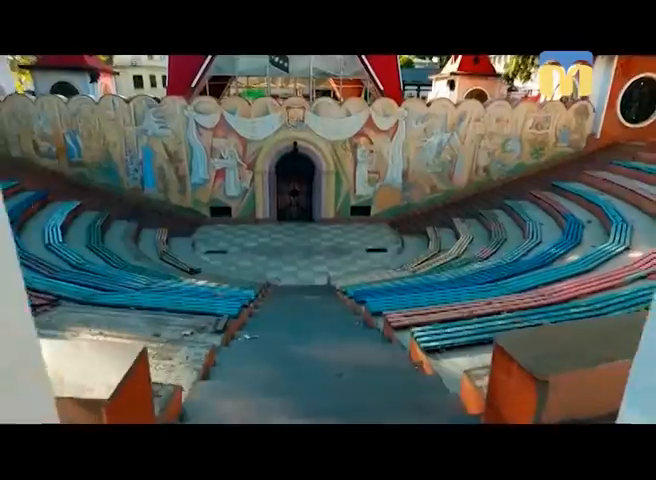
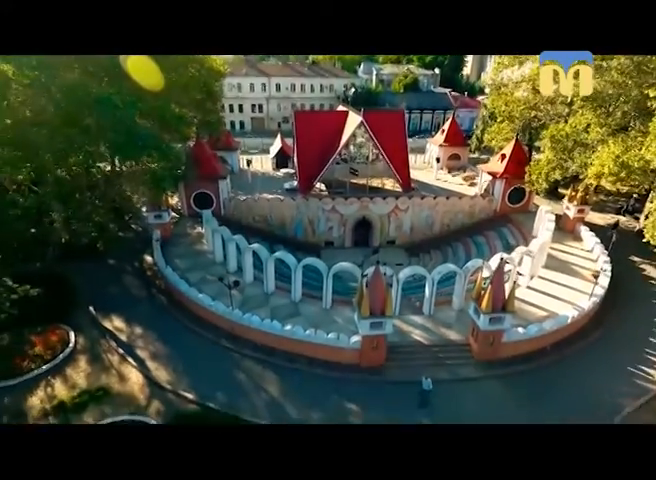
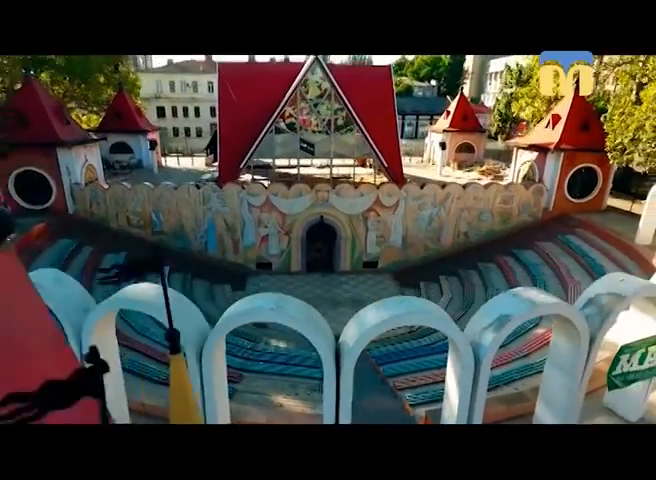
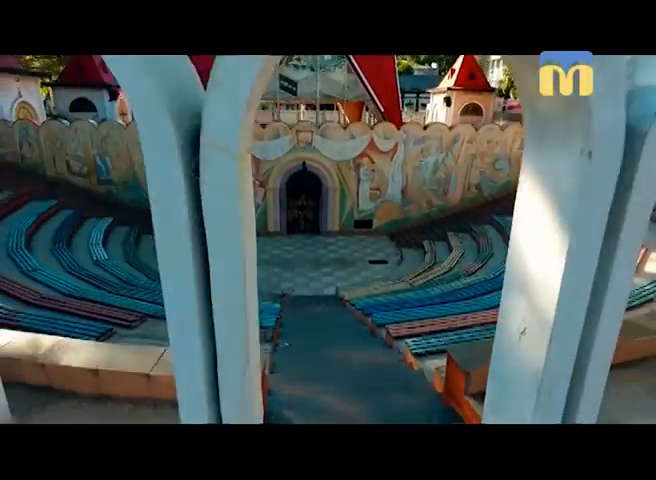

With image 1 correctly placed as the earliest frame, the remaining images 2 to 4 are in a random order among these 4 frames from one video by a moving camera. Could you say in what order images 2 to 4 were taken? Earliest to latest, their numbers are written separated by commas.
4, 3, 2
